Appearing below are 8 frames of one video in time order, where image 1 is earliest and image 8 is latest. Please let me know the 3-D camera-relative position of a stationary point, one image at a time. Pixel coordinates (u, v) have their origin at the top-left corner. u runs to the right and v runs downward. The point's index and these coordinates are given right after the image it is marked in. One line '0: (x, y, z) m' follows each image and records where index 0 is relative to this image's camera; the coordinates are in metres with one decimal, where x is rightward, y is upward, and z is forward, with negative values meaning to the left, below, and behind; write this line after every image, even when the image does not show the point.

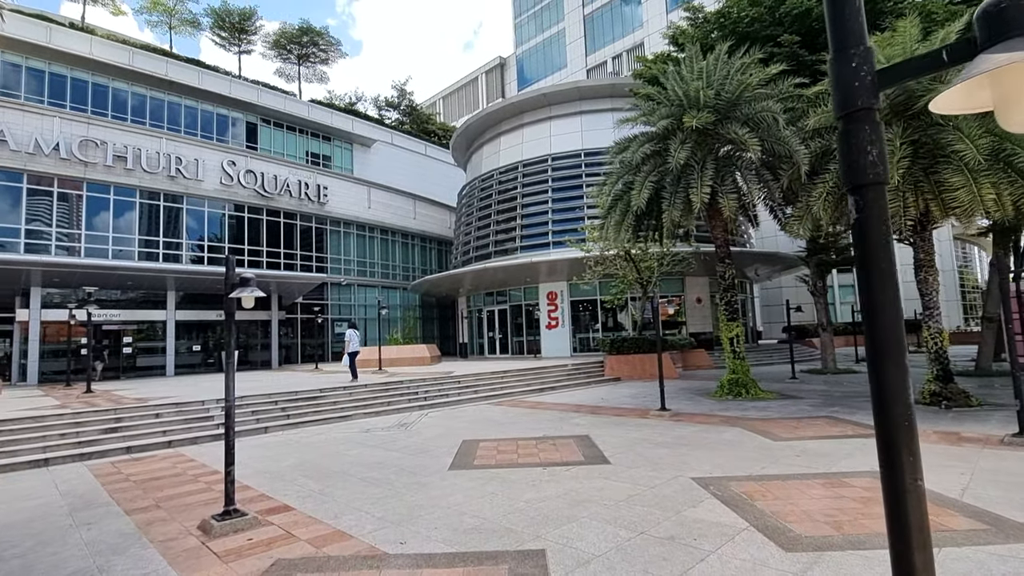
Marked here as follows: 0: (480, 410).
0: (-0.8, -3.1, +13.3) m
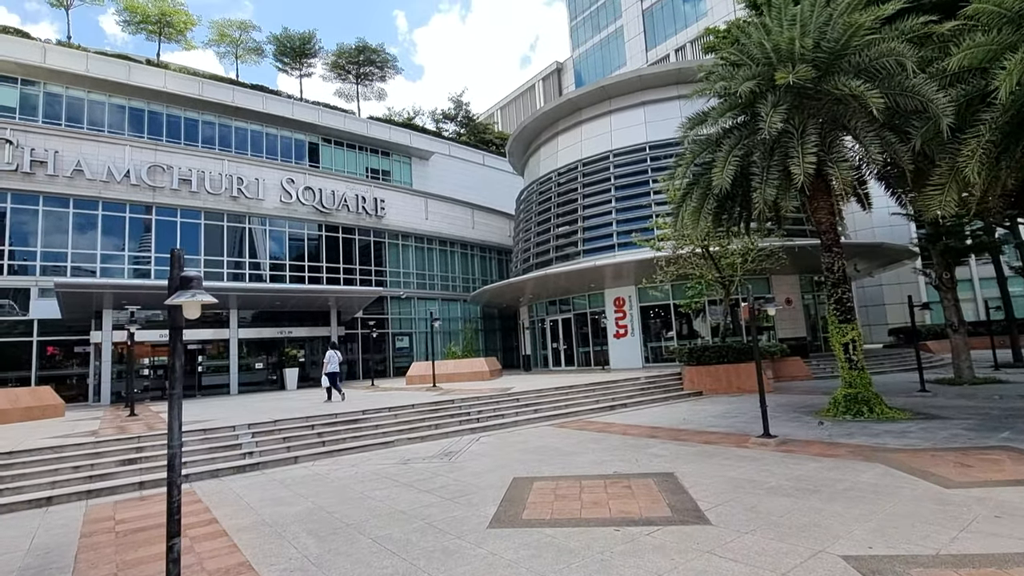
0: (+0.6, -3.2, +11.5) m
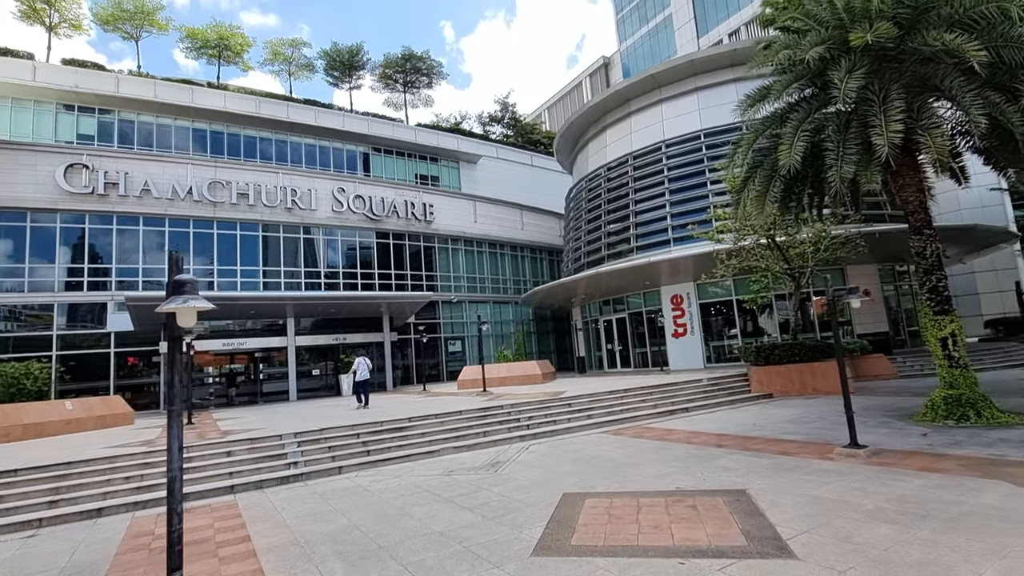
0: (+1.7, -3.2, +10.7) m
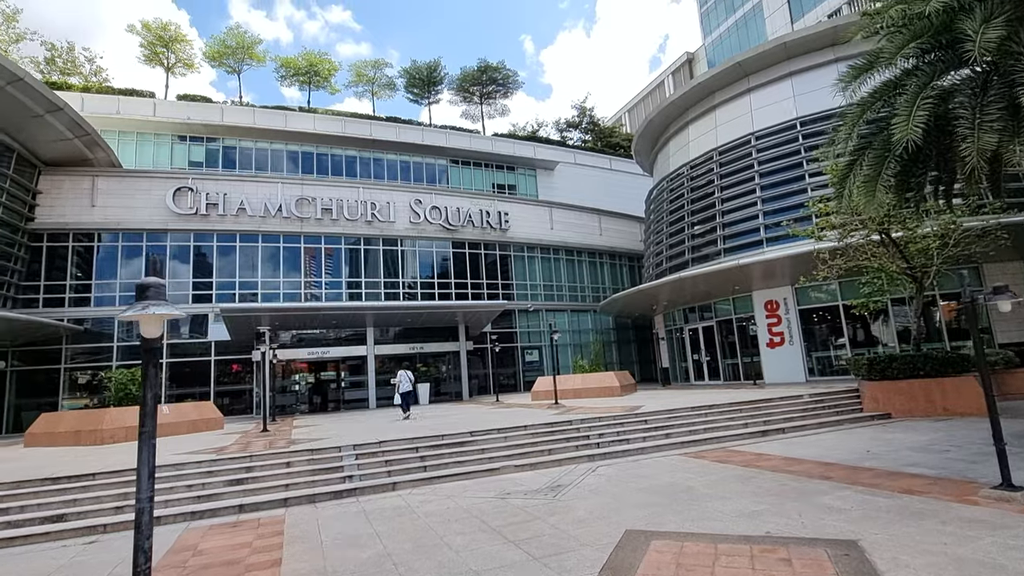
0: (+2.9, -3.3, +9.5) m
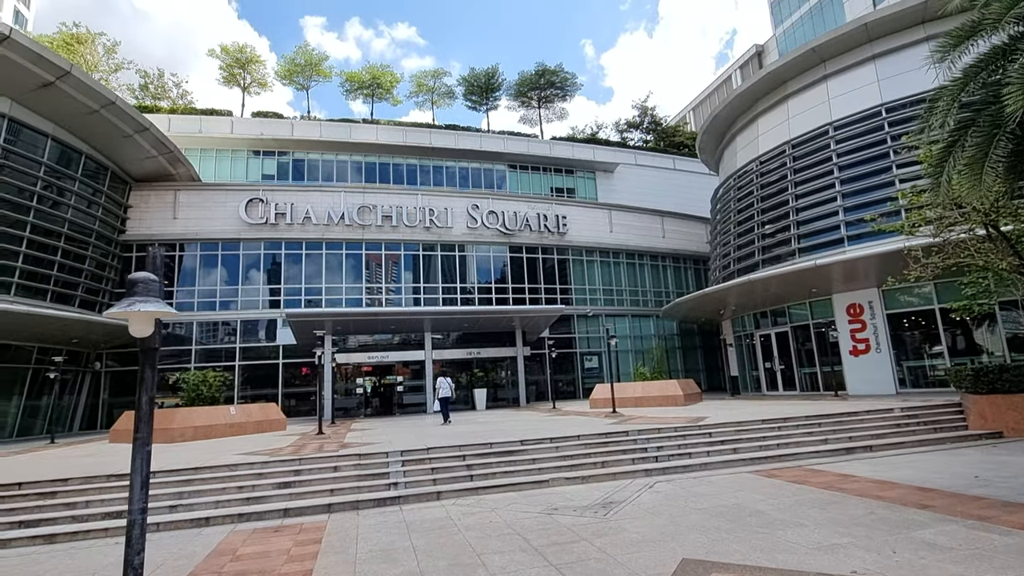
0: (+3.7, -3.3, +8.6) m
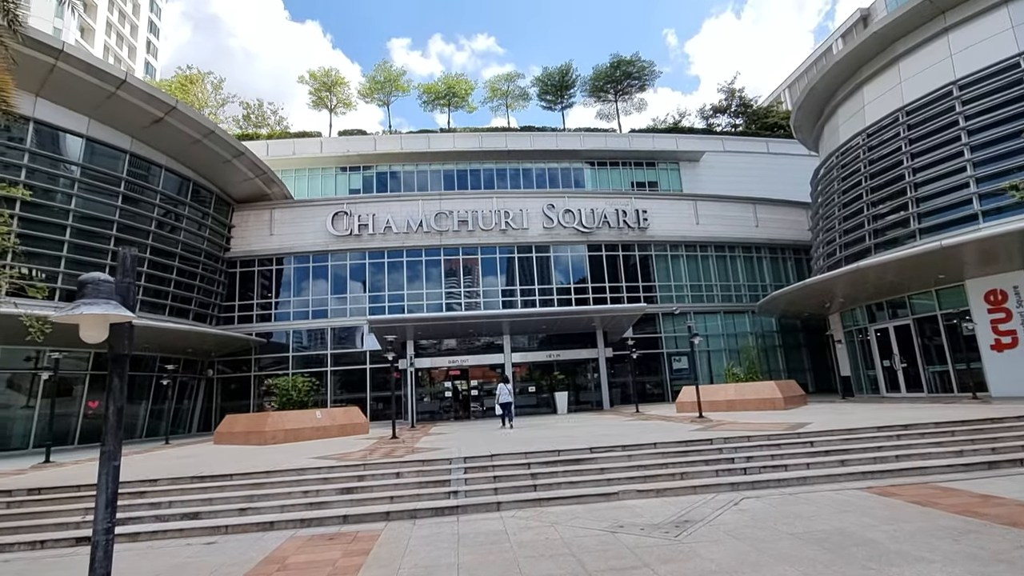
0: (+4.7, -3.1, +7.3) m
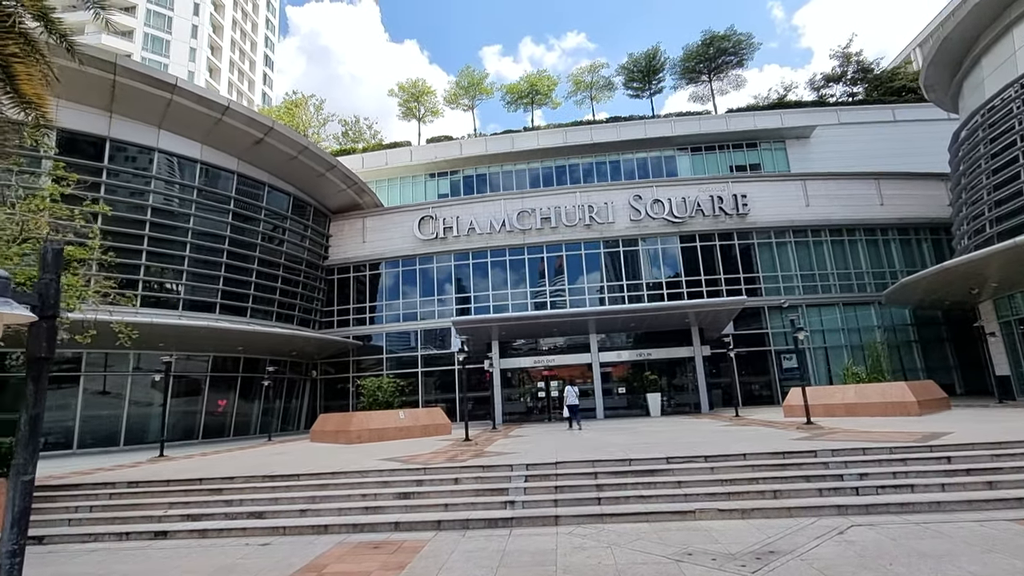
0: (+5.3, -2.8, +5.7) m
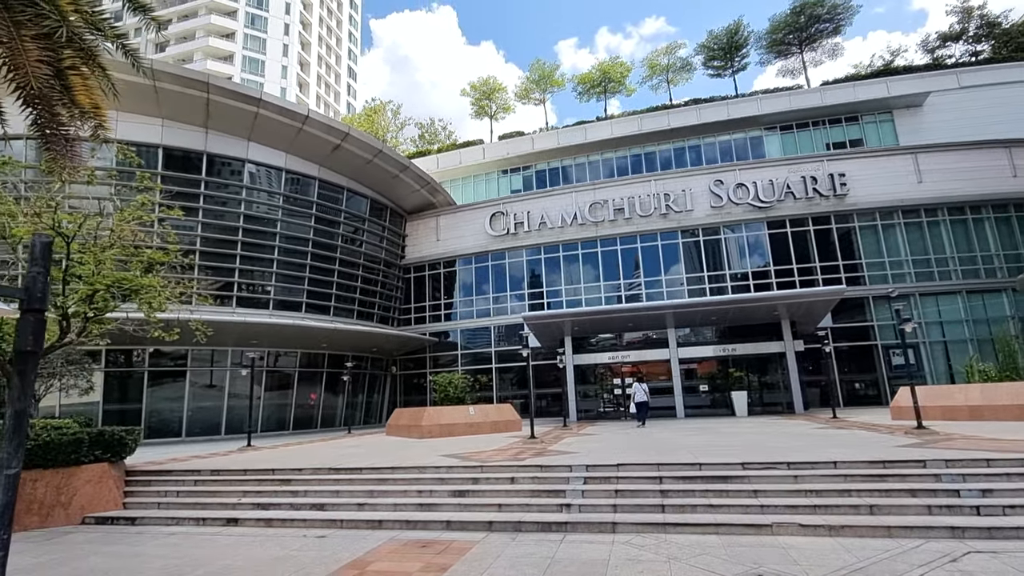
0: (+5.7, -2.6, +4.5) m
